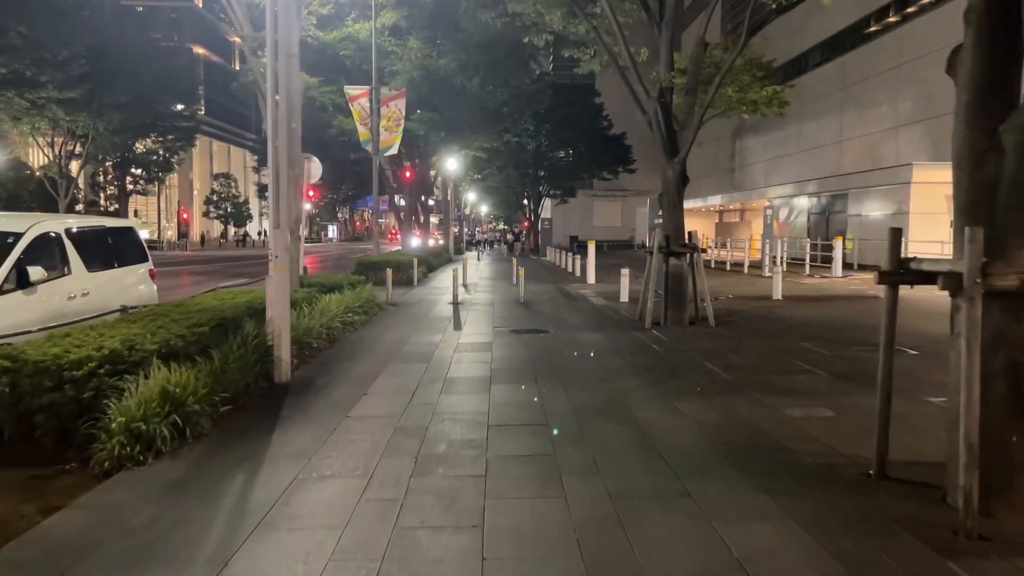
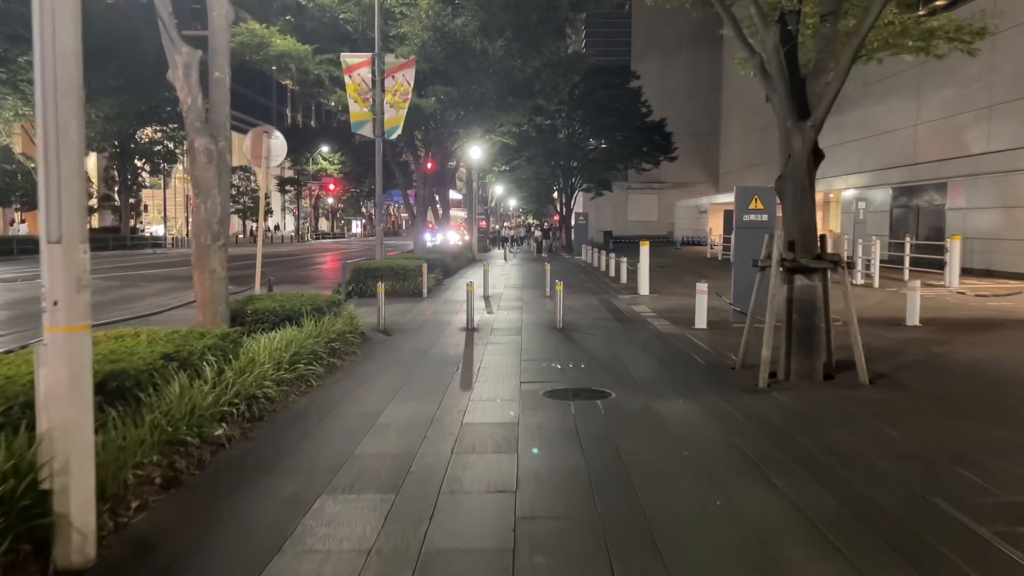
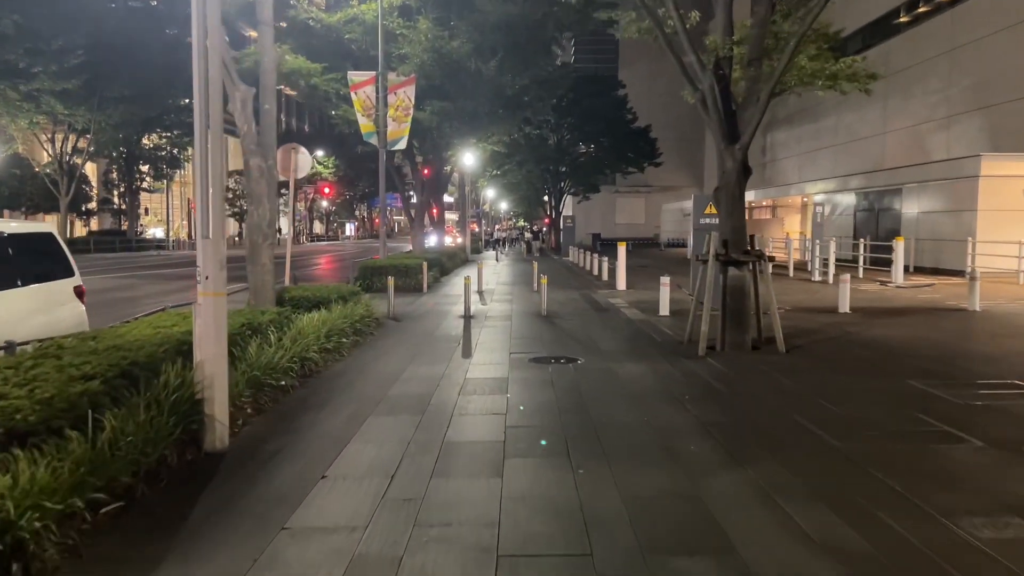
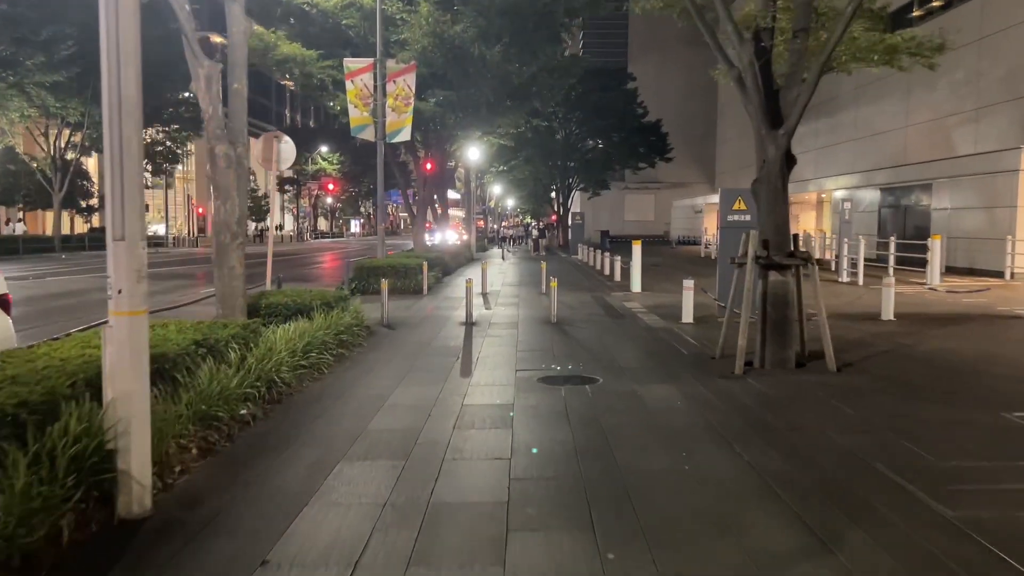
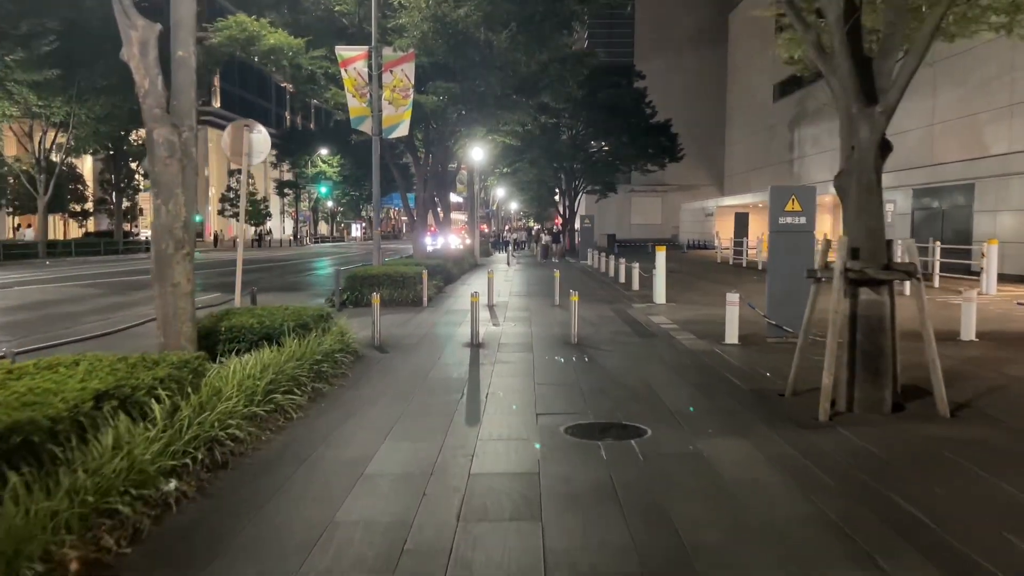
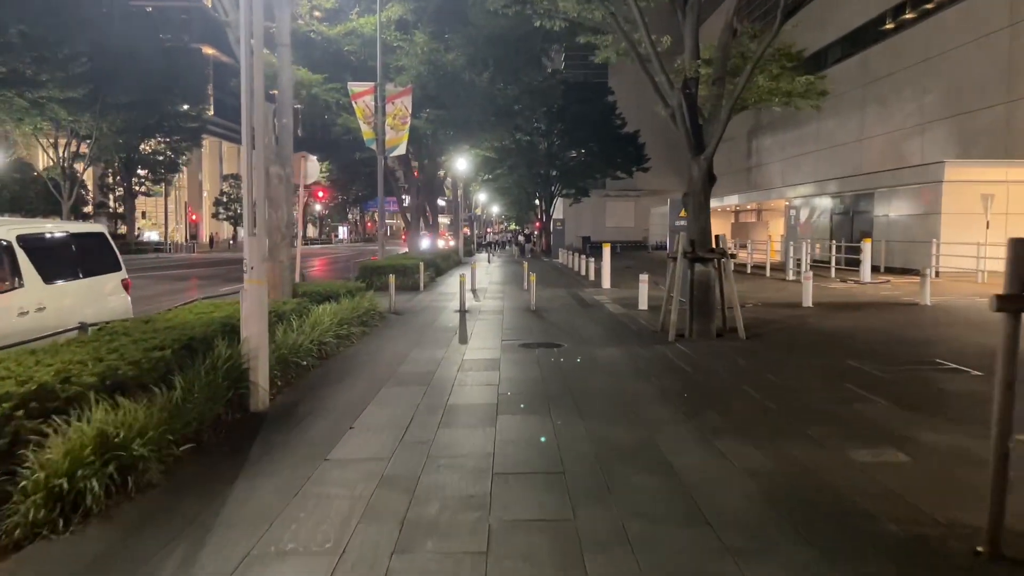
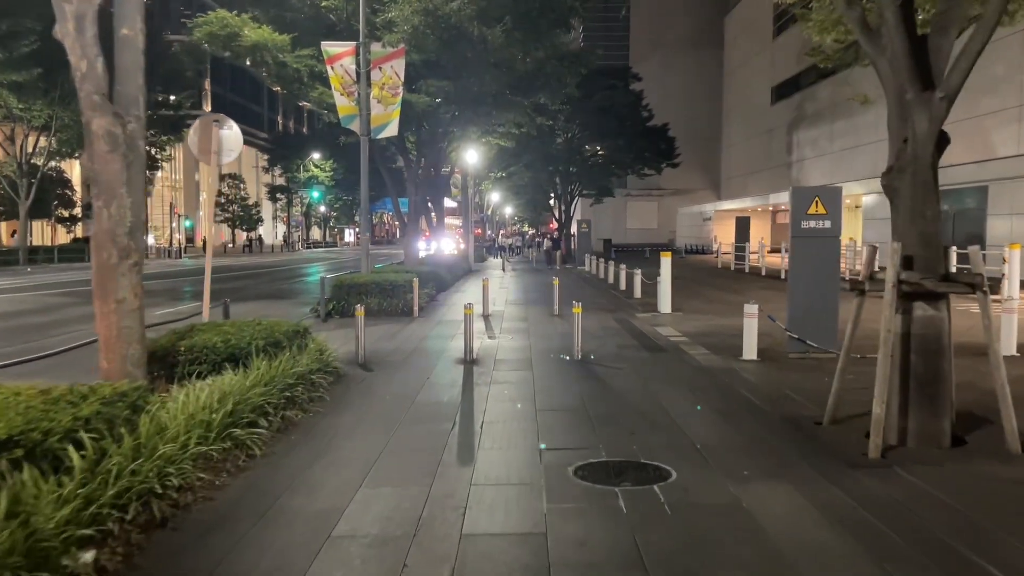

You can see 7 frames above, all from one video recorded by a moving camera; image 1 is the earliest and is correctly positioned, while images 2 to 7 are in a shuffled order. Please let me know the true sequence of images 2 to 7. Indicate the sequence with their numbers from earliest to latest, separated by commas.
6, 3, 4, 2, 5, 7
